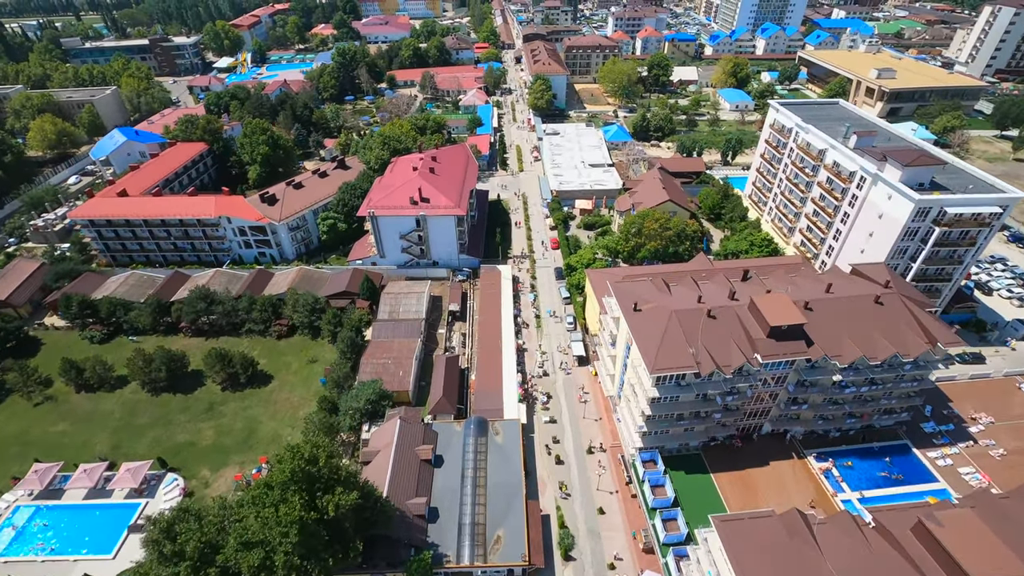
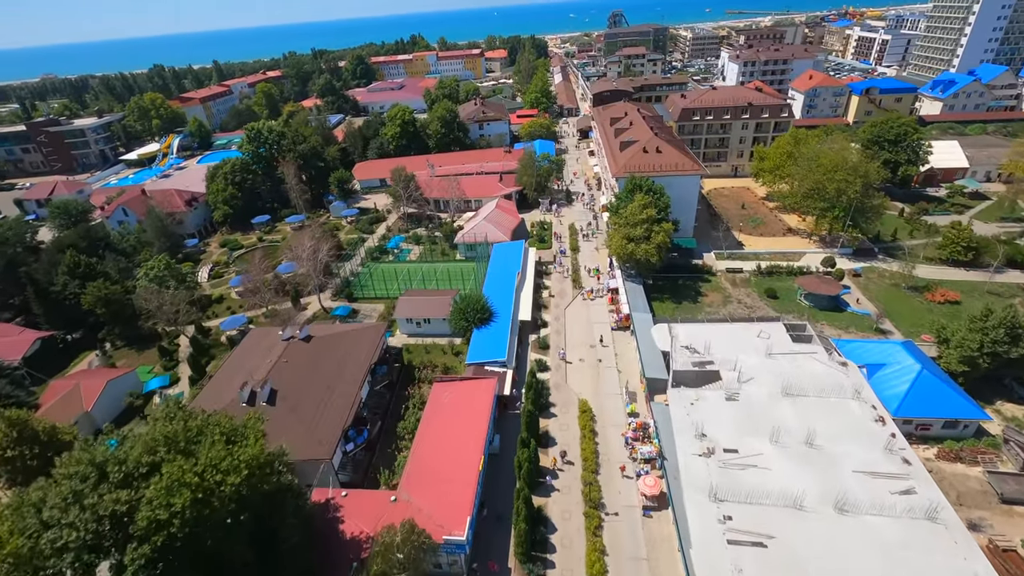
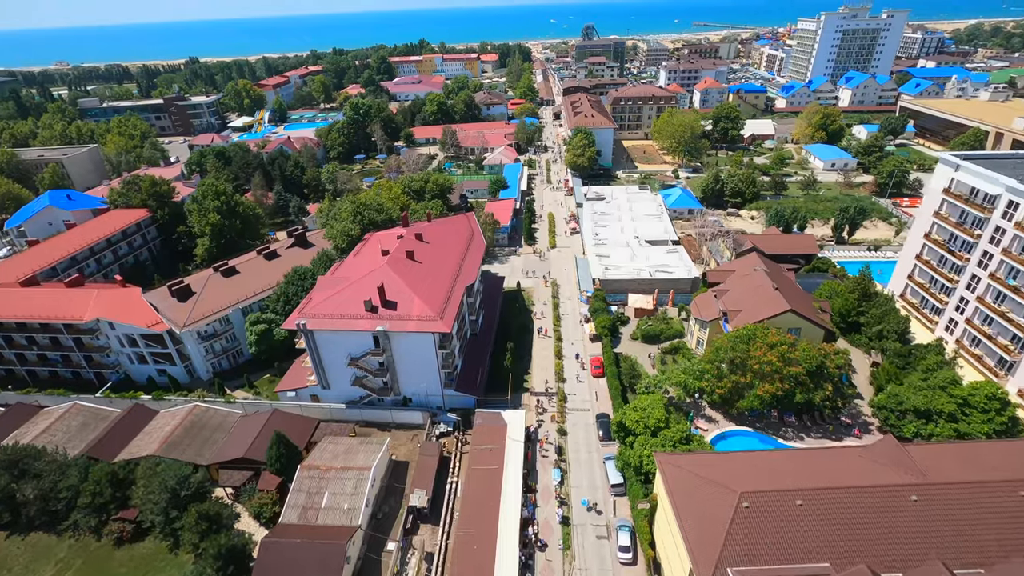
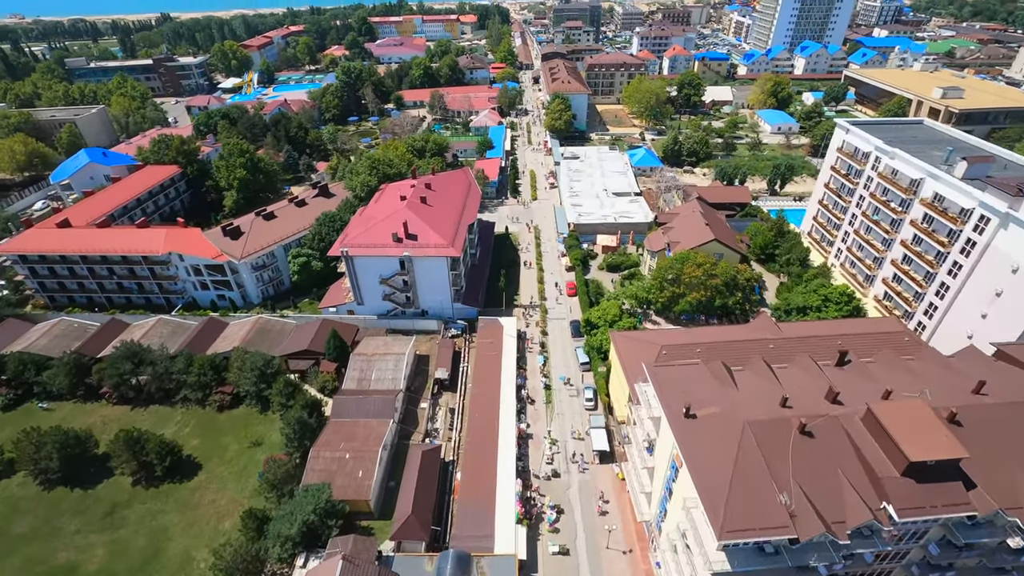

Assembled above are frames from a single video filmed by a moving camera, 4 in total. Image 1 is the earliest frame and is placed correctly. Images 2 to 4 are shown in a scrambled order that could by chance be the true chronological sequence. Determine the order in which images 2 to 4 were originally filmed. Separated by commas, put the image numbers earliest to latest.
4, 3, 2
